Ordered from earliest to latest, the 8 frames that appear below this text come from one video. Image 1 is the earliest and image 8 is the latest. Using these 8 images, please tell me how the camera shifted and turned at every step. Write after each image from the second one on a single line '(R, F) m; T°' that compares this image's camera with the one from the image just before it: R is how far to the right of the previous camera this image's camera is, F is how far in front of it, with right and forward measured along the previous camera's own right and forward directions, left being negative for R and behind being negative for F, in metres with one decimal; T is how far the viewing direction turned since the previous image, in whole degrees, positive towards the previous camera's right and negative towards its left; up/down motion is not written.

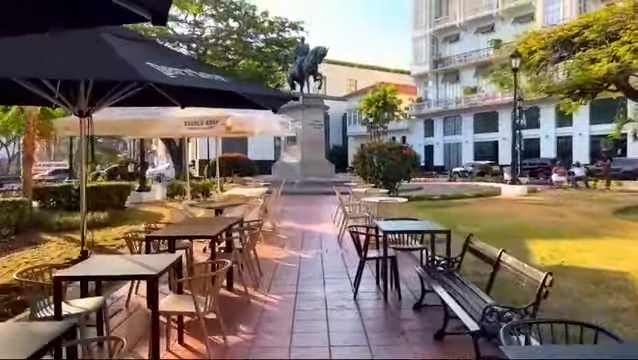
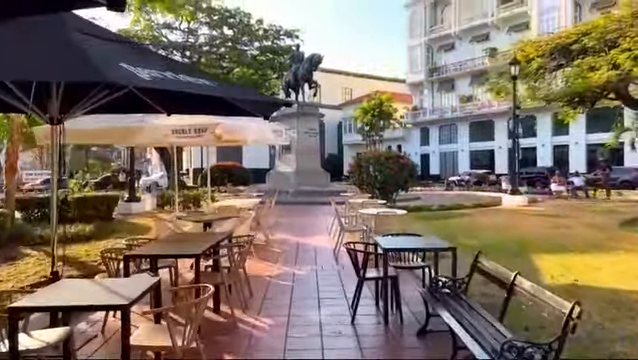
(0.0, +0.4) m; +1°
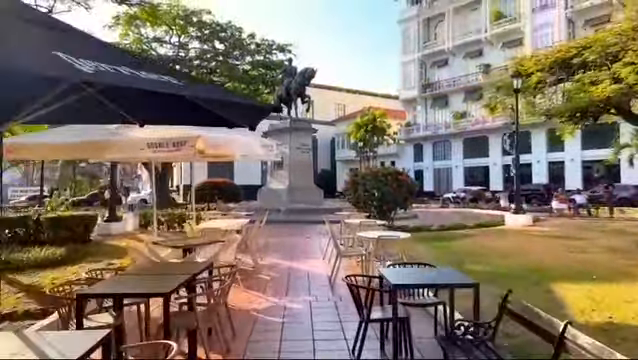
(0.0, +0.8) m; +1°
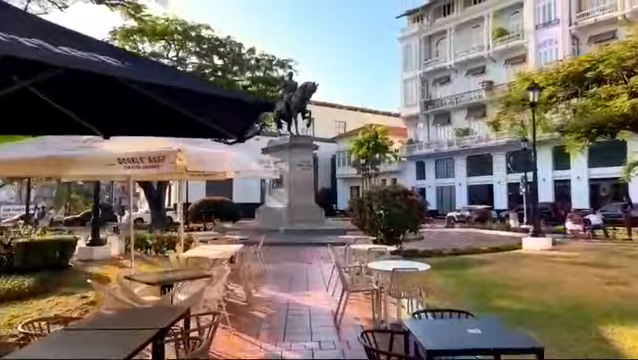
(-0.1, +1.0) m; 0°
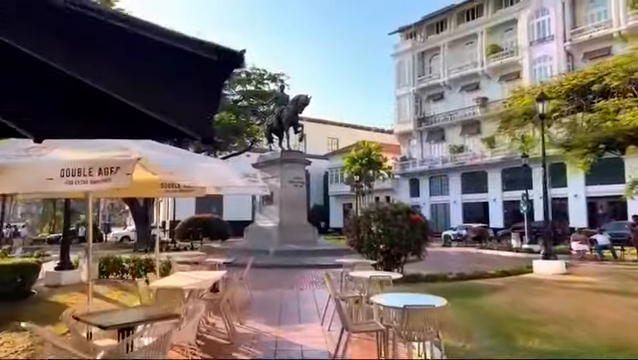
(0.0, +1.0) m; +1°
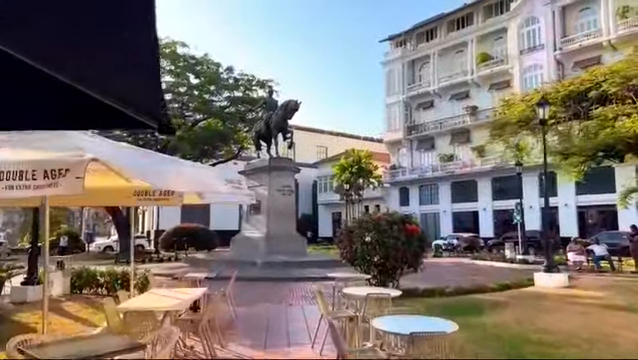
(0.0, +0.7) m; +1°
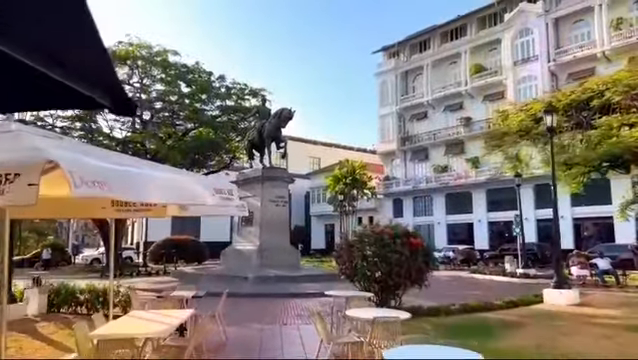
(-0.1, +0.7) m; +1°
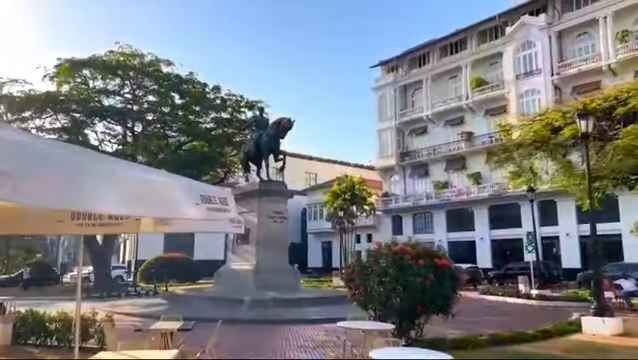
(-0.2, +1.3) m; +1°
